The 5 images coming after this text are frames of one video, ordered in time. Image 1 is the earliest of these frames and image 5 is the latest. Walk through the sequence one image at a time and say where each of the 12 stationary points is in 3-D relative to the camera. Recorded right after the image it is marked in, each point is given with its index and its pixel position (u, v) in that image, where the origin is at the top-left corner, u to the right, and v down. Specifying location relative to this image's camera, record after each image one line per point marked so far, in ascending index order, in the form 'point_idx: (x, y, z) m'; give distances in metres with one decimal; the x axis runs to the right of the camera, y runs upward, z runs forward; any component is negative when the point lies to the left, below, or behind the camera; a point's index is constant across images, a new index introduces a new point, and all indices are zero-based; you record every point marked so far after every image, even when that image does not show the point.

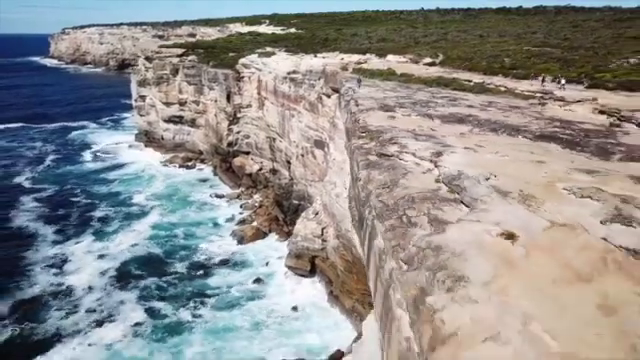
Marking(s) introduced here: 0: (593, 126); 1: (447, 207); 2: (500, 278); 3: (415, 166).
0: (+4.8, +0.9, +12.9) m
1: (+1.3, -0.3, +7.4) m
2: (+1.3, -0.7, +5.4) m
3: (+1.3, +0.2, +9.8) m
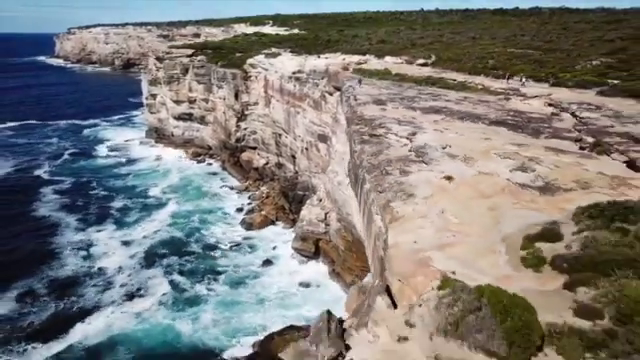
0: (+4.9, +1.4, +16.6) m
1: (+1.4, +0.2, +11.2) m
2: (+1.4, -0.2, +9.2) m
3: (+1.4, +0.7, +13.6) m
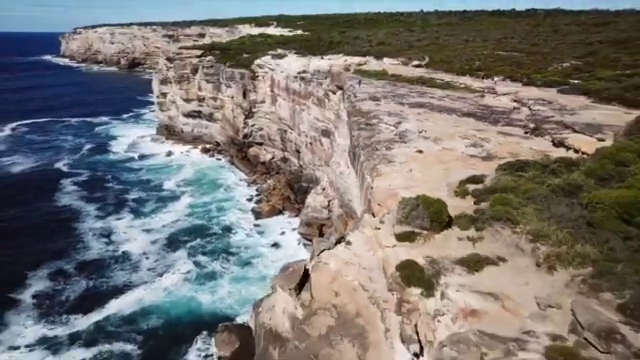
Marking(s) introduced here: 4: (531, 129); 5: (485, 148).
0: (+5.1, +2.0, +20.6) m
1: (+1.5, +0.7, +15.2) m
2: (+1.6, +0.3, +13.1) m
3: (+1.5, +1.2, +17.6) m
4: (+4.7, +1.1, +16.3) m
5: (+3.2, +0.6, +14.3) m
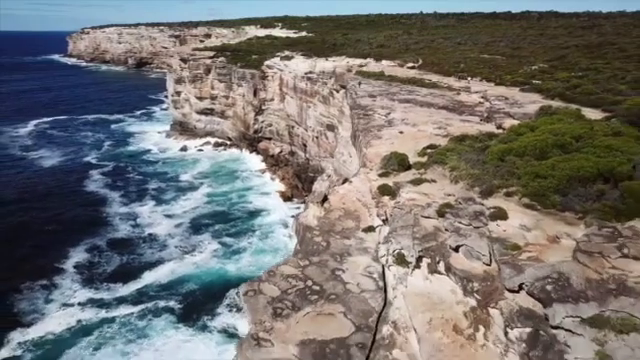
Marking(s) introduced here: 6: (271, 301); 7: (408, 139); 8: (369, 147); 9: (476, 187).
0: (+5.4, +2.7, +26.6) m
1: (+1.8, +1.5, +21.1) m
2: (+1.8, +1.1, +19.1) m
3: (+1.8, +2.0, +23.5) m
4: (+5.0, +1.9, +22.2) m
5: (+3.5, +1.4, +20.3) m
6: (-0.6, -1.5, +9.4) m
7: (+2.3, +1.0, +18.7) m
8: (+1.2, +0.8, +18.1) m
9: (+2.5, -0.1, +11.6) m
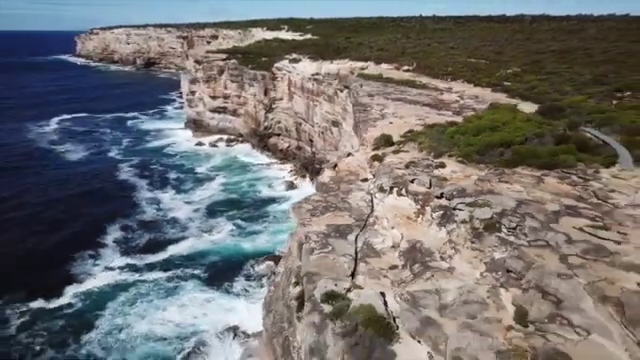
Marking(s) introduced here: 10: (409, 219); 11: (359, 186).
0: (+5.8, +3.5, +33.3) m
1: (+2.2, +2.3, +27.9) m
2: (+2.2, +1.9, +25.9) m
3: (+2.2, +2.8, +30.3) m
4: (+5.3, +2.7, +29.0) m
5: (+3.8, +2.2, +27.1) m
6: (-0.3, -0.7, +16.2) m
7: (+2.6, +1.8, +25.5) m
8: (+1.6, +1.6, +24.9) m
9: (+2.8, +0.7, +18.4) m
10: (+1.7, -0.8, +14.1) m
11: (+1.0, -0.1, +18.1) m
